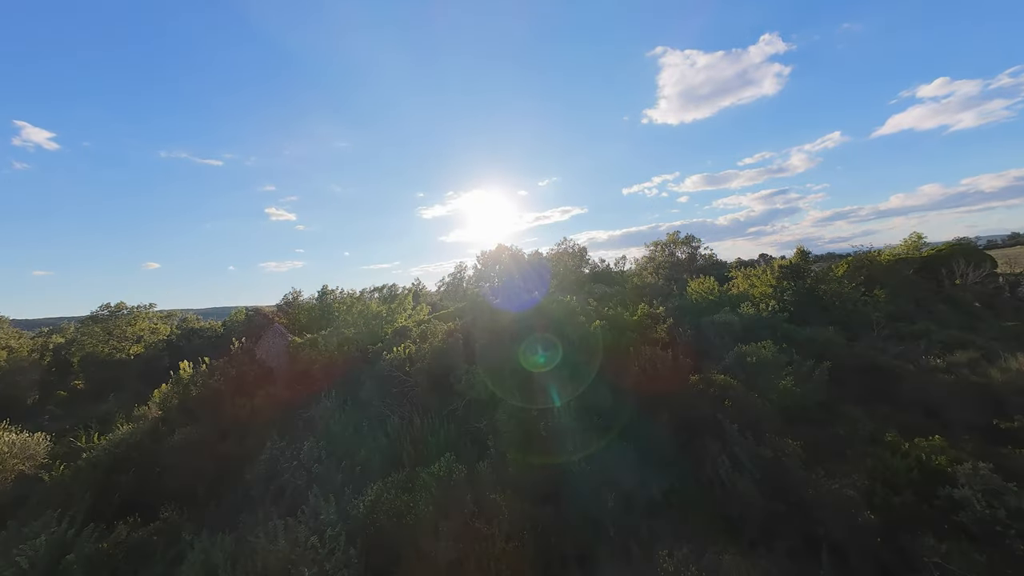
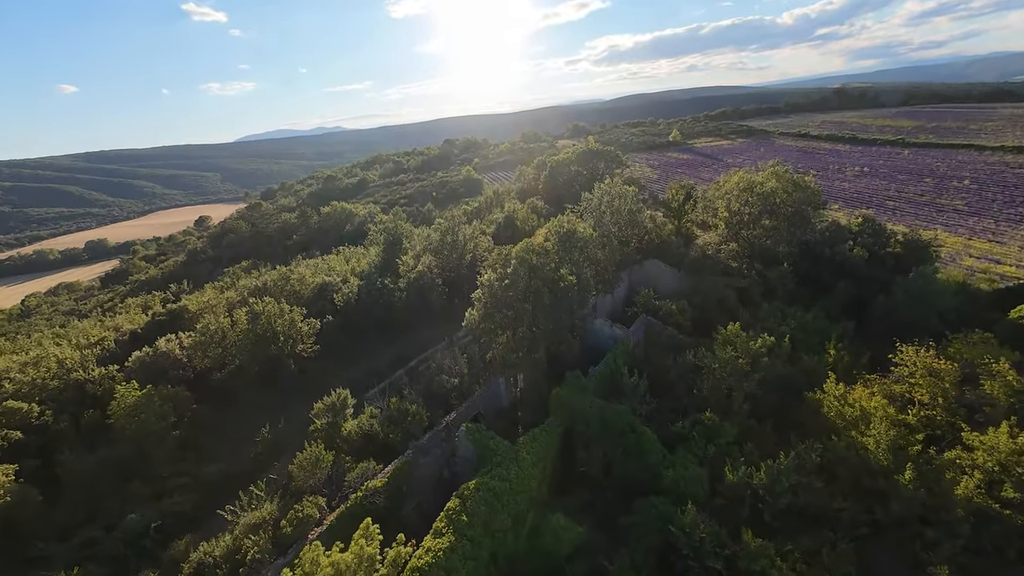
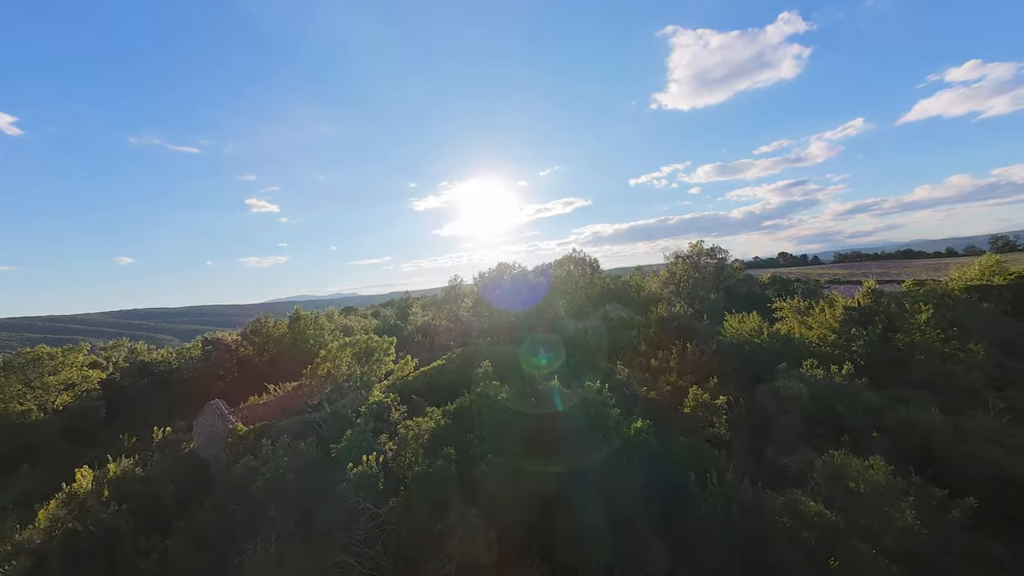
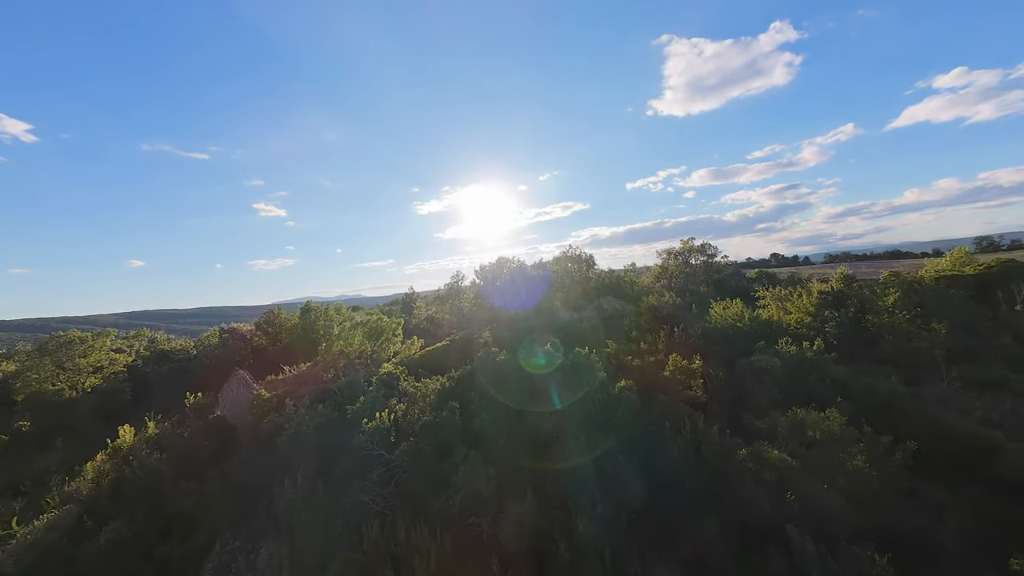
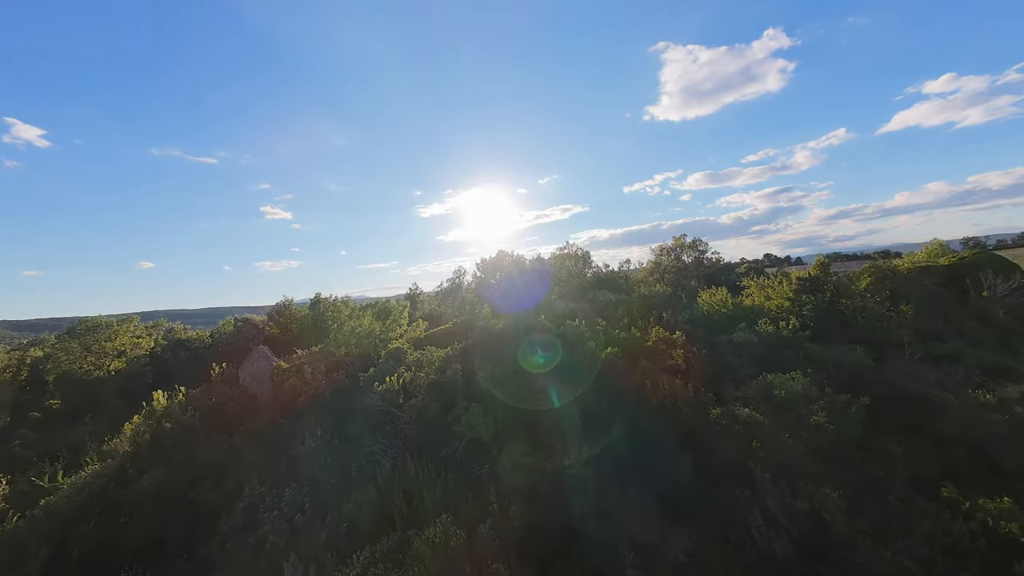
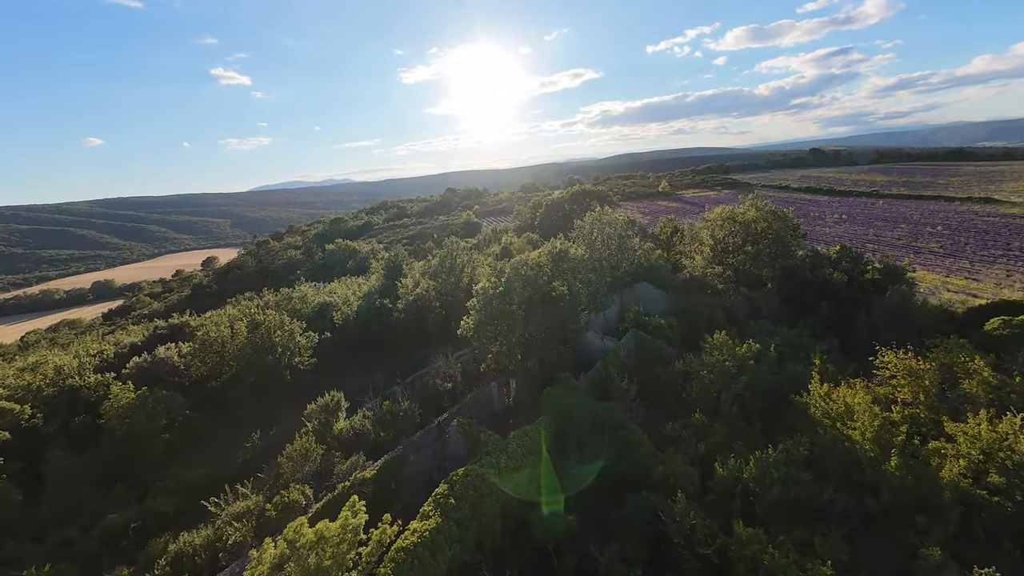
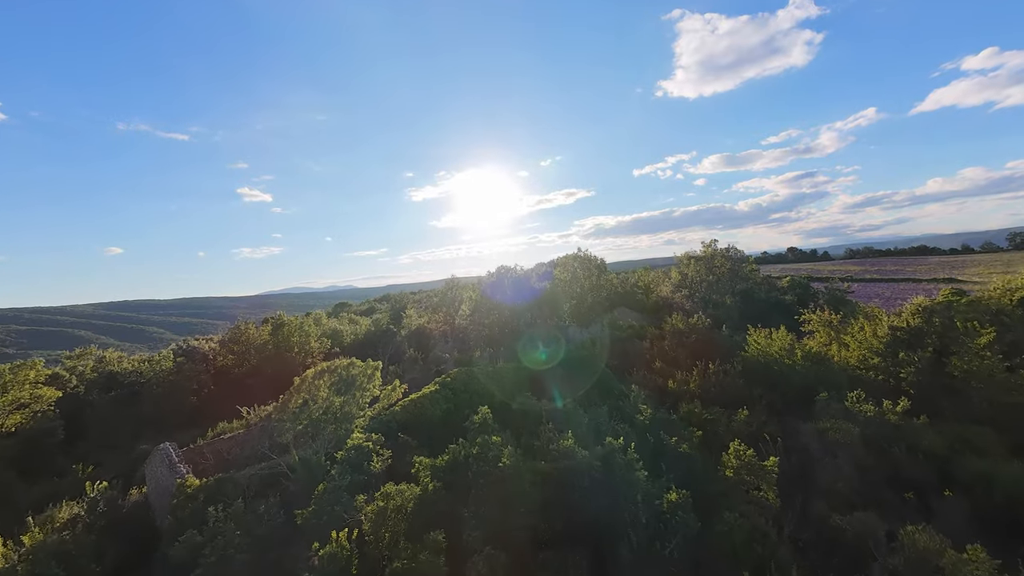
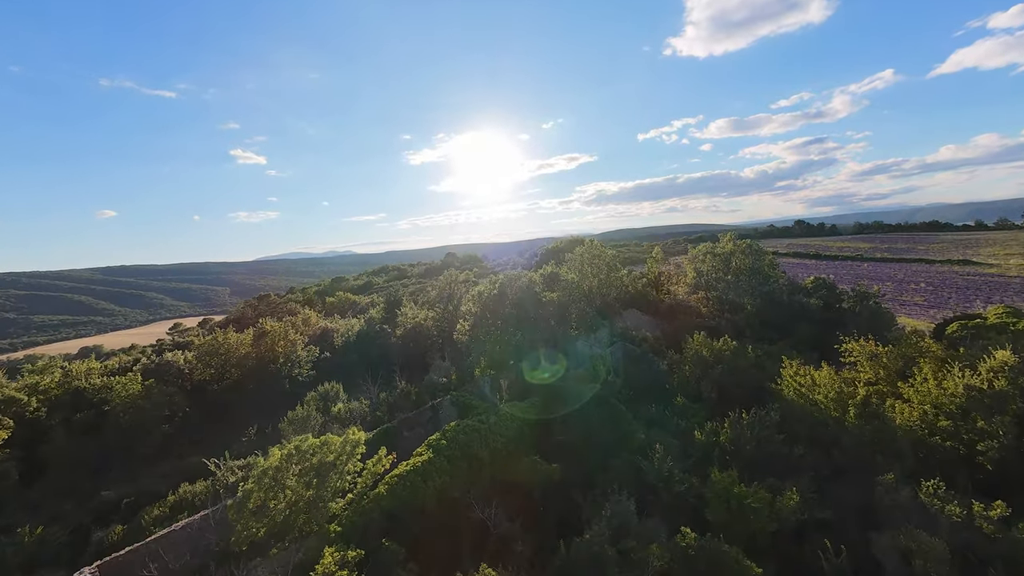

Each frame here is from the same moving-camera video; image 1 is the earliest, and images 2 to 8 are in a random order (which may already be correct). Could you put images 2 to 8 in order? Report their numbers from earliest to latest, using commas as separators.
5, 4, 3, 7, 8, 6, 2
